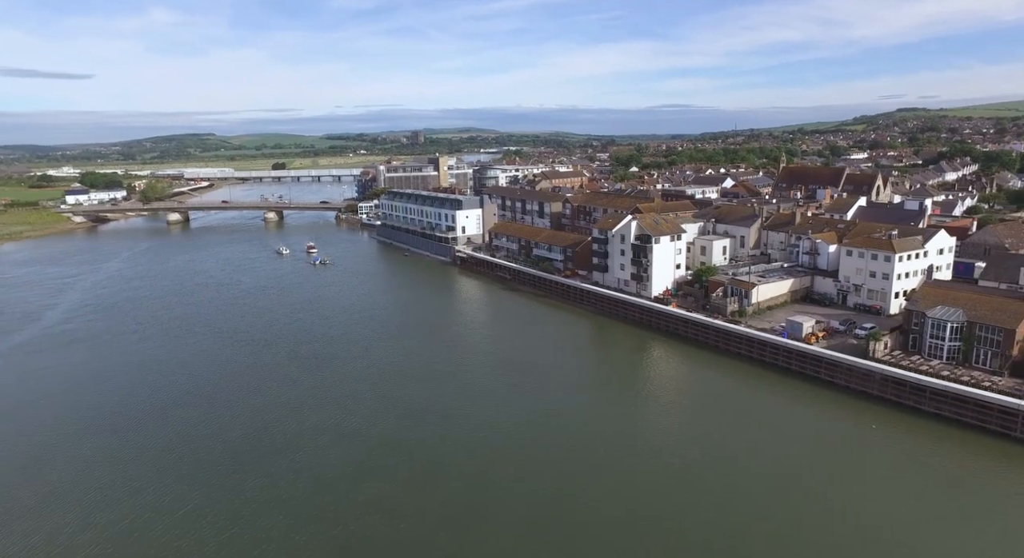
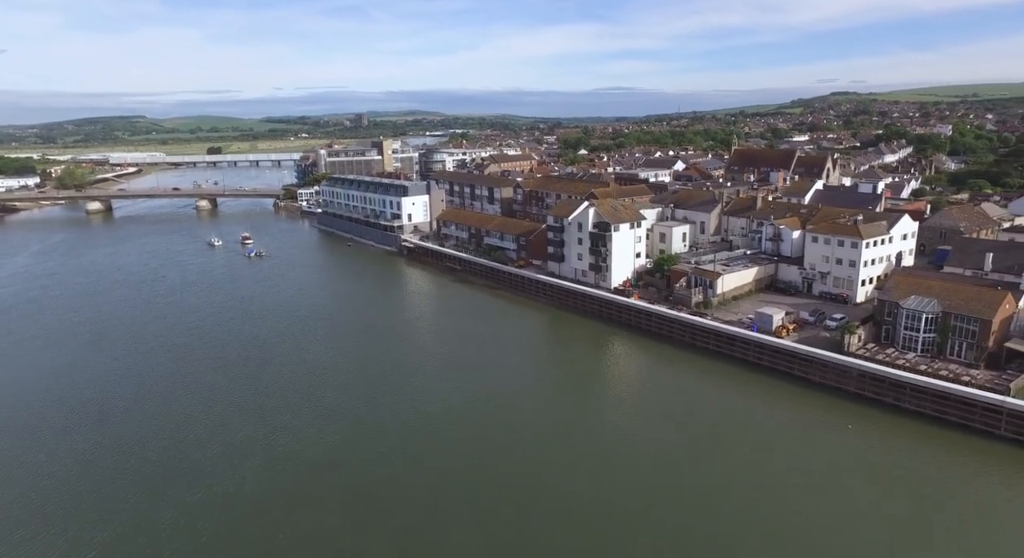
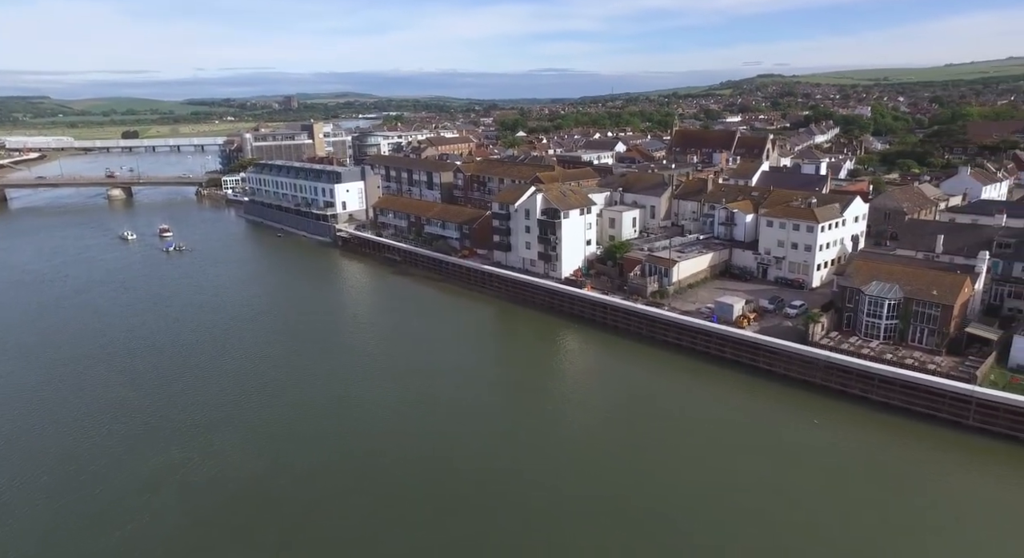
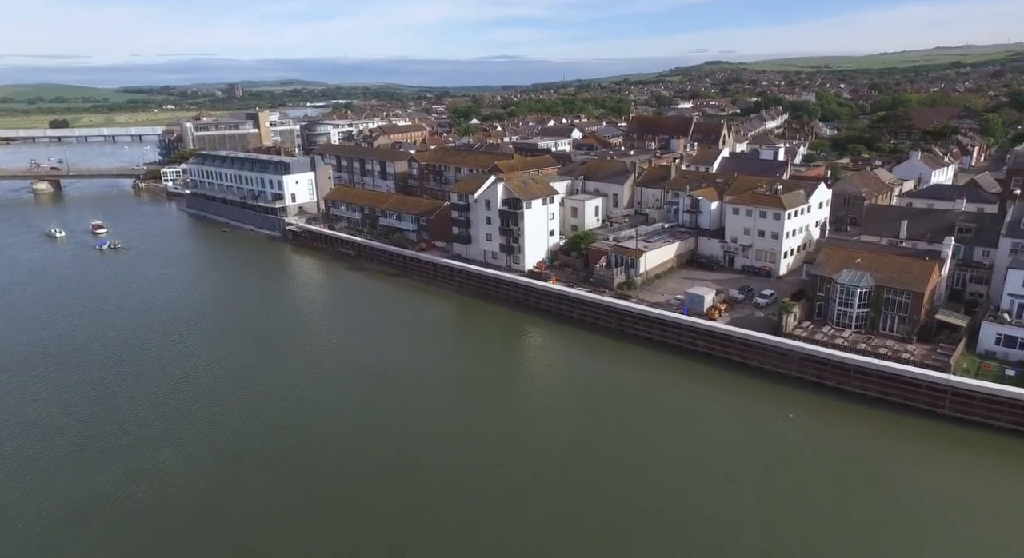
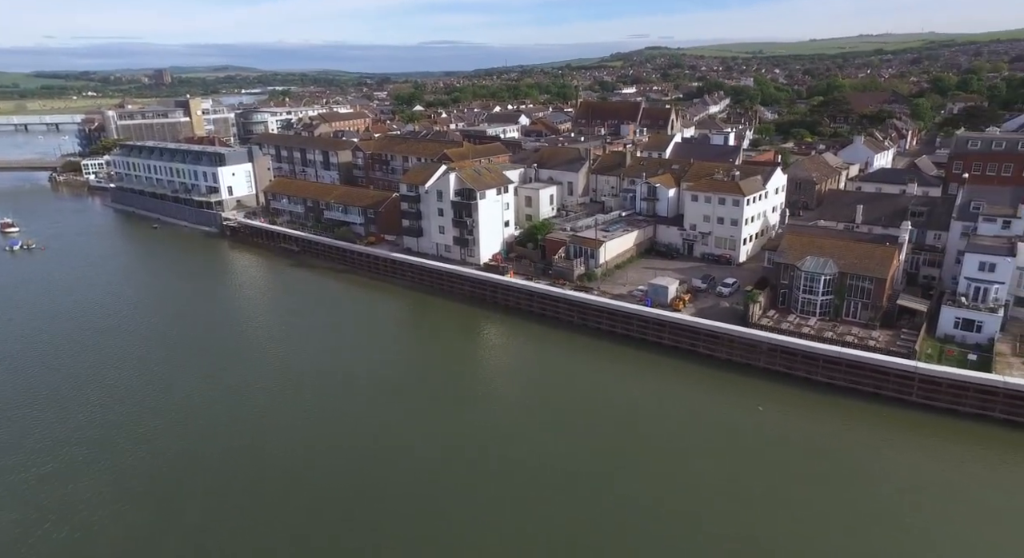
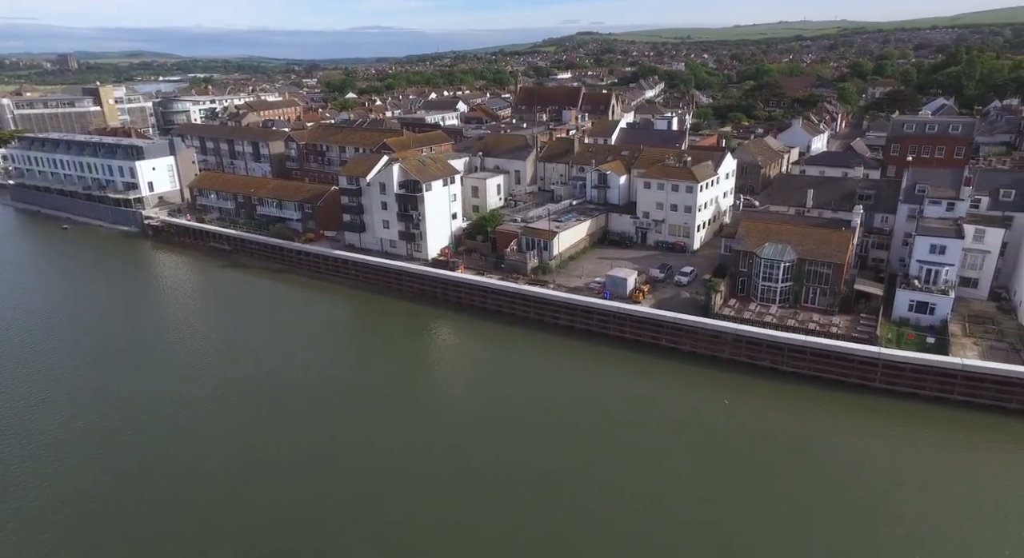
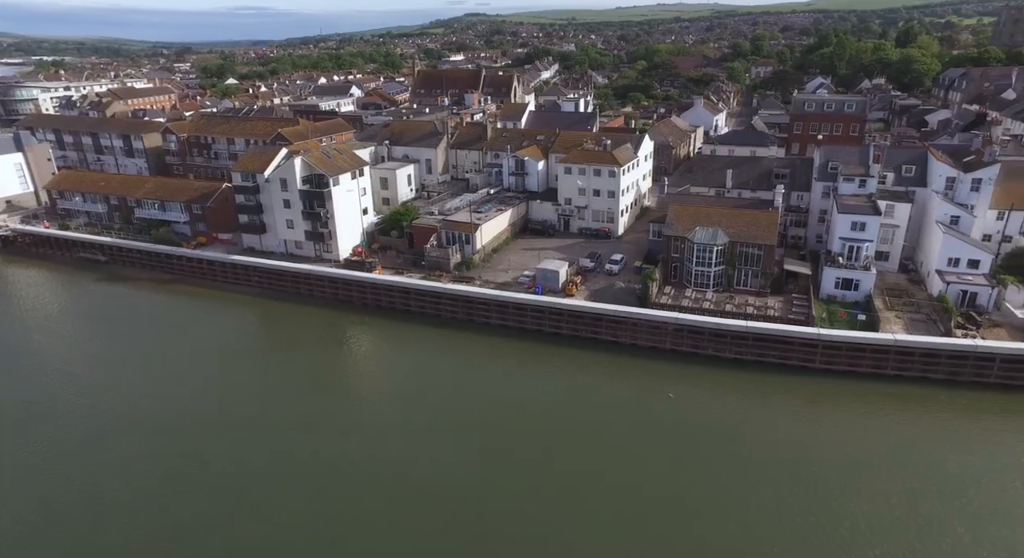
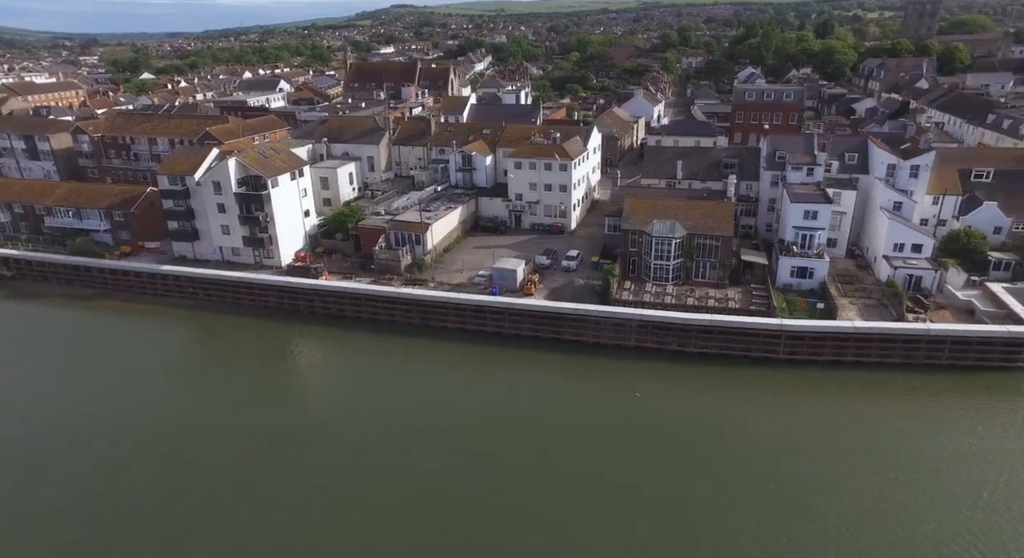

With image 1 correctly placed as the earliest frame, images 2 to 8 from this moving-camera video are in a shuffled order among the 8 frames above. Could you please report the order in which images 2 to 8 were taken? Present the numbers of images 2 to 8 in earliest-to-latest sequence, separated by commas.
2, 3, 4, 5, 6, 7, 8
